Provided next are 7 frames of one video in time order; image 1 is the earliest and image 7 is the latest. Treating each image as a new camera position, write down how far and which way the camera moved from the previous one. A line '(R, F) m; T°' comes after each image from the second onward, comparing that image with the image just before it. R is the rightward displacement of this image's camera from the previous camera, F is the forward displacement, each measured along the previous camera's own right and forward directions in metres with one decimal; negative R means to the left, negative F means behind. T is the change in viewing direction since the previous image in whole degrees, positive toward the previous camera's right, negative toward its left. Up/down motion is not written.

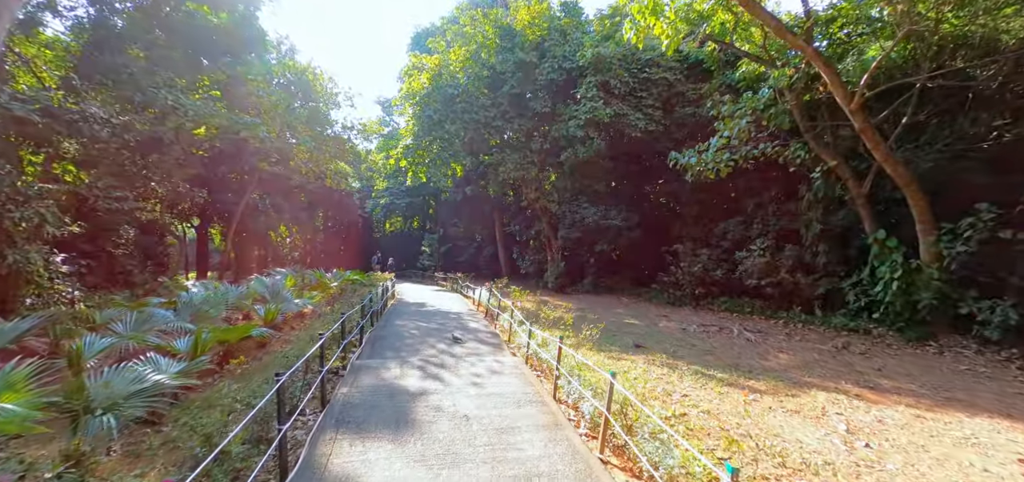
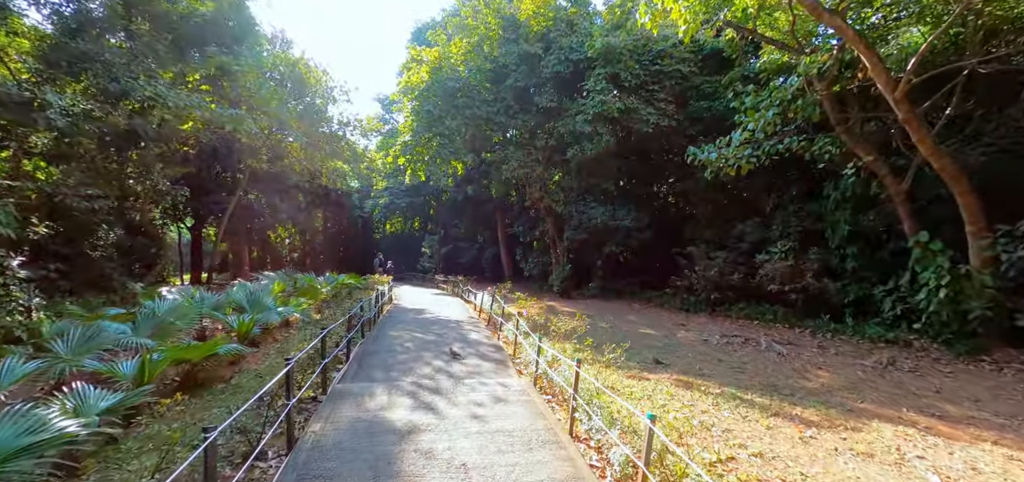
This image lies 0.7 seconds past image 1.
(-0.1, +0.8) m; 0°
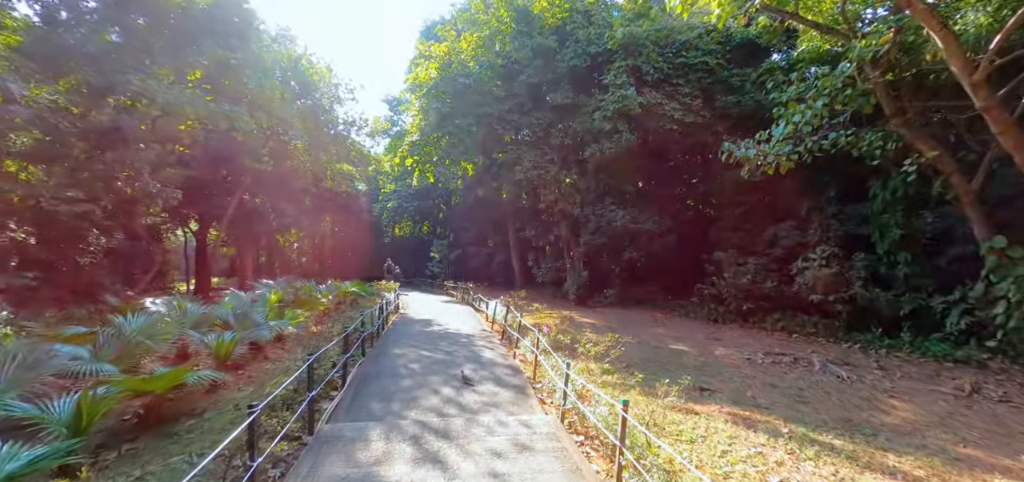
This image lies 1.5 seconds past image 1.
(-0.1, +0.9) m; -1°
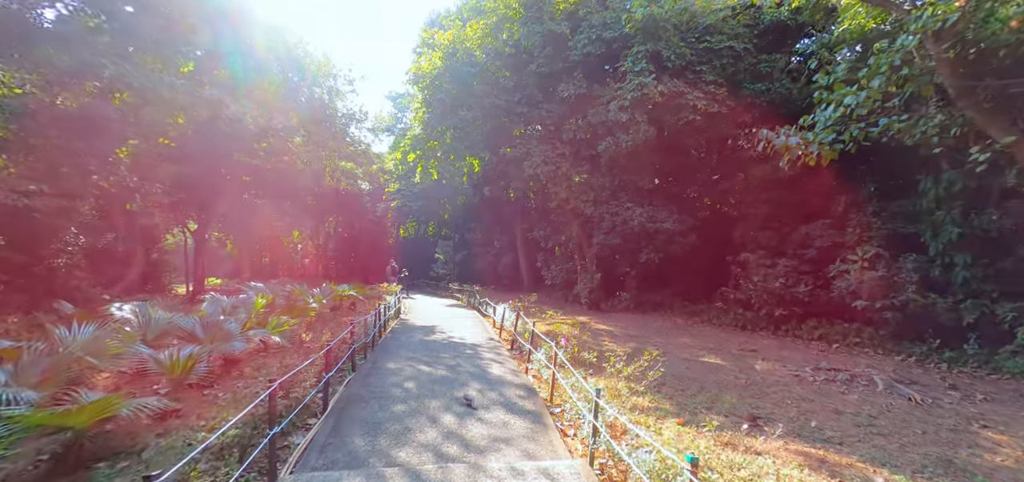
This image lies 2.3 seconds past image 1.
(-0.1, +1.0) m; -1°
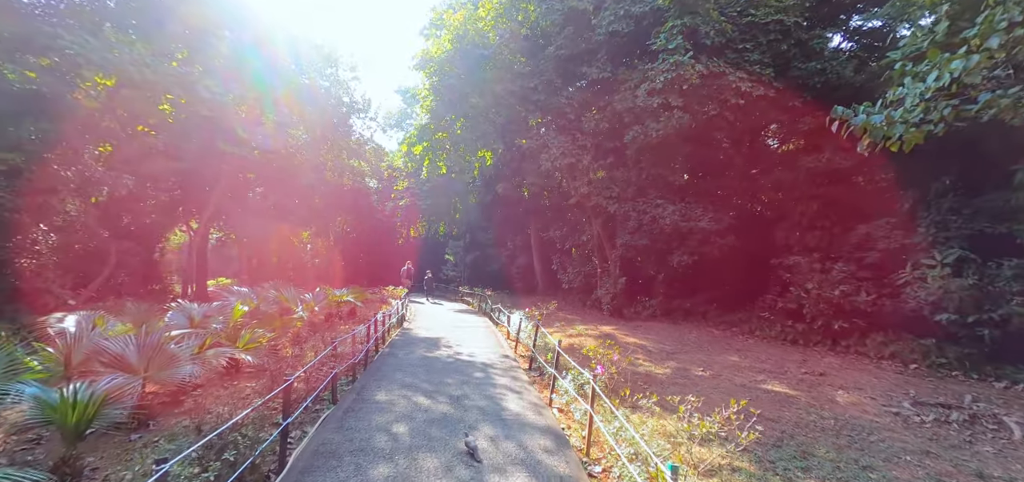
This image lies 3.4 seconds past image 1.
(-0.1, +1.3) m; -1°
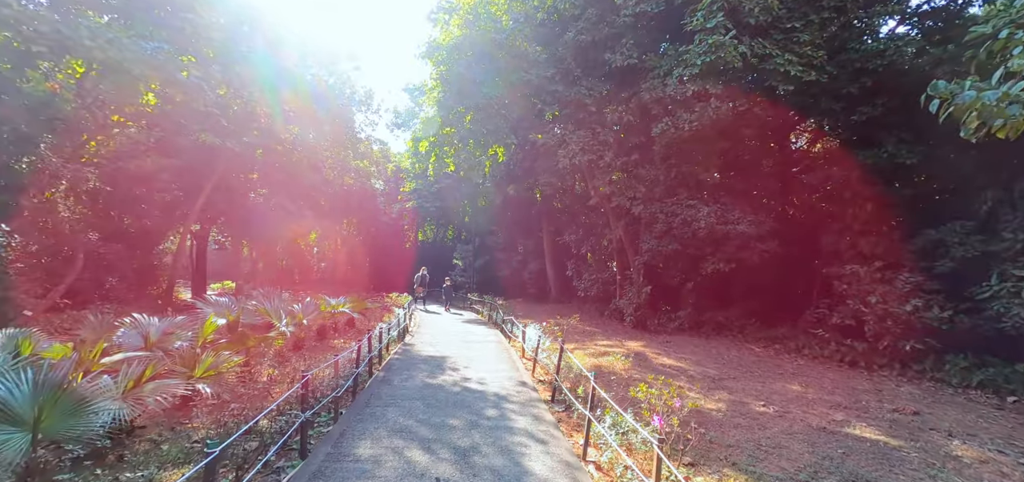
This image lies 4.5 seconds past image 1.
(-0.1, +1.2) m; -1°
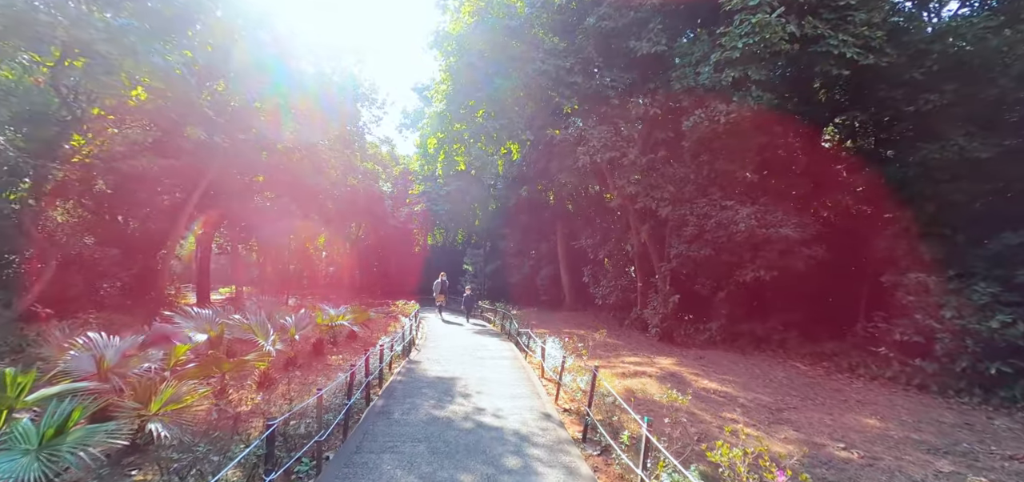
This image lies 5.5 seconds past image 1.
(-0.1, +1.0) m; -1°
